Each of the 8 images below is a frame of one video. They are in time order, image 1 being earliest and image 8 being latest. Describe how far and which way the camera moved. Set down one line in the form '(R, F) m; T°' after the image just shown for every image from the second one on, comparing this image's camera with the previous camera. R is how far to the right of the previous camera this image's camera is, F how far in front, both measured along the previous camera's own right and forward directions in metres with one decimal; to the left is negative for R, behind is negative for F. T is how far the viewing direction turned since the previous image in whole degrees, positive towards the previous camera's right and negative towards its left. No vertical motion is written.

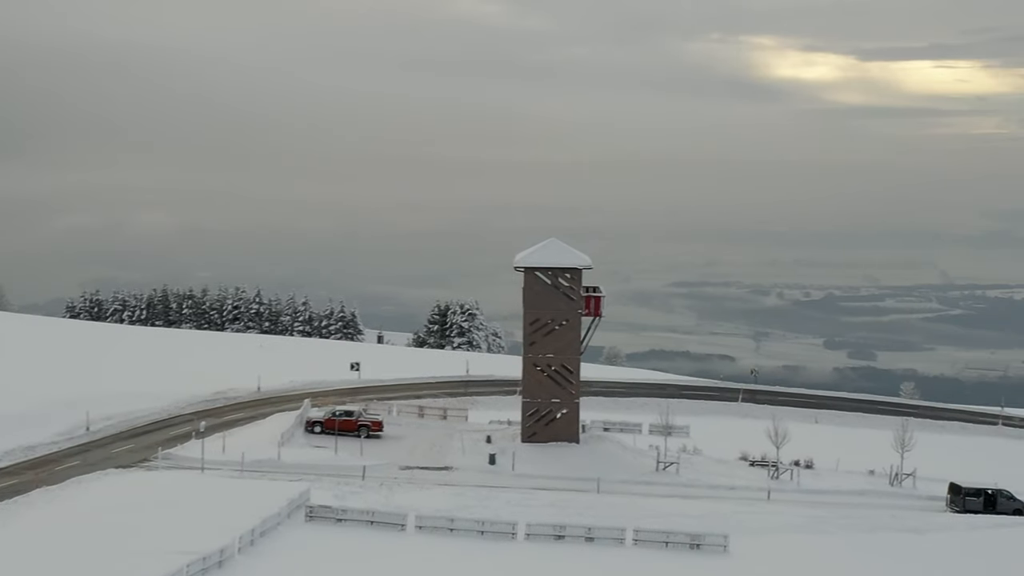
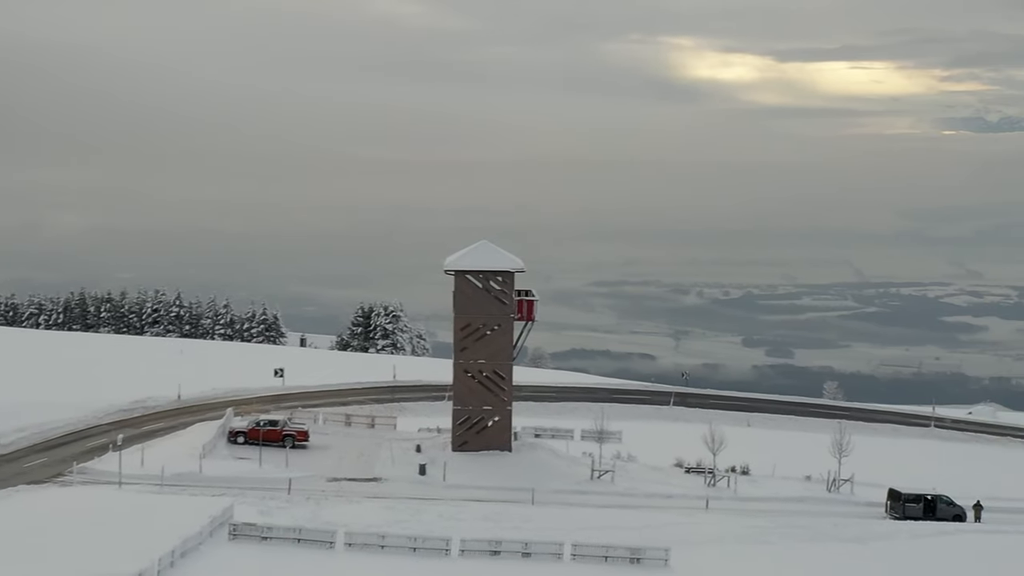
(-0.2, +1.3) m; +3°
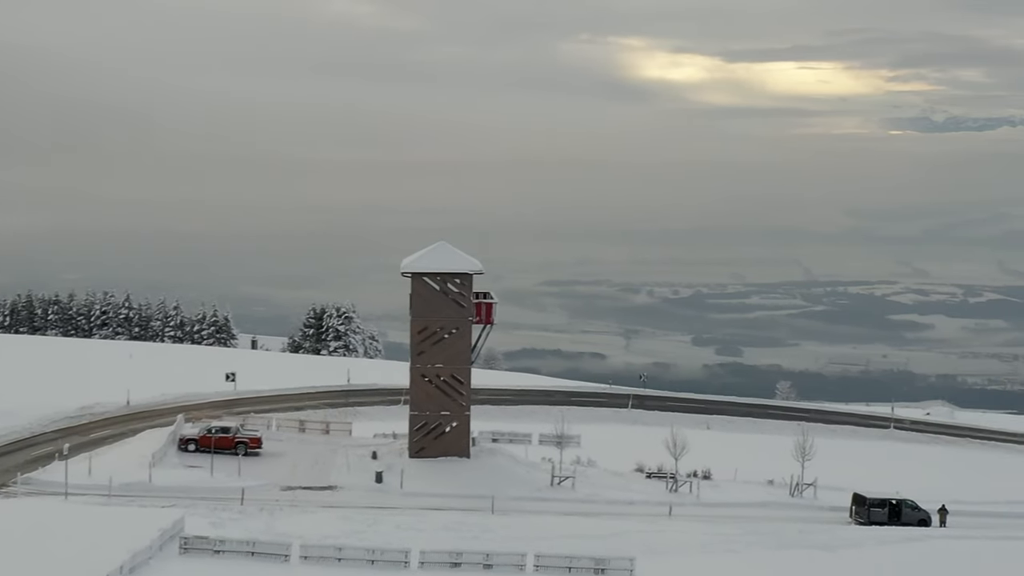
(-0.2, +0.9) m; +2°
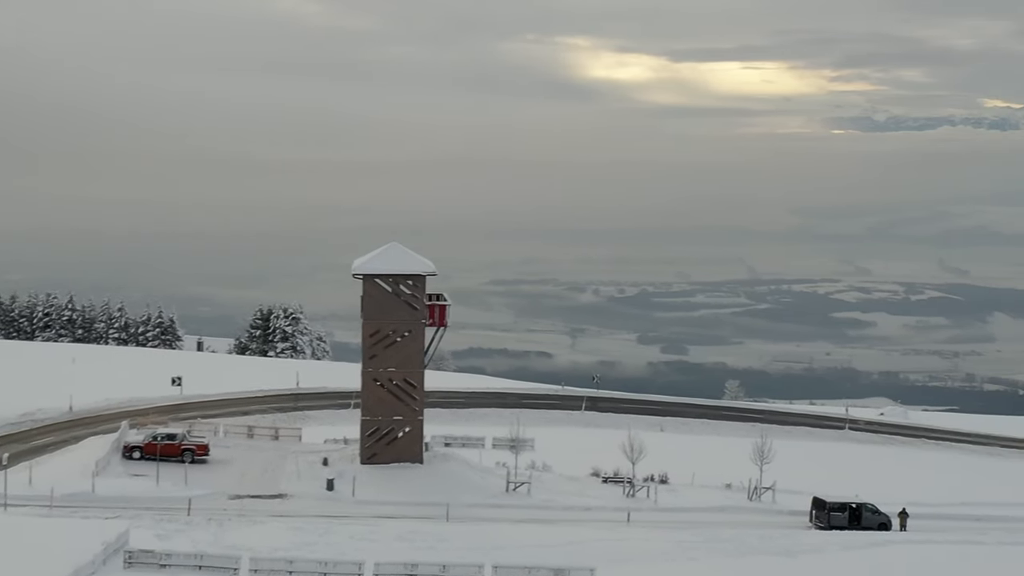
(-0.2, +0.9) m; +2°
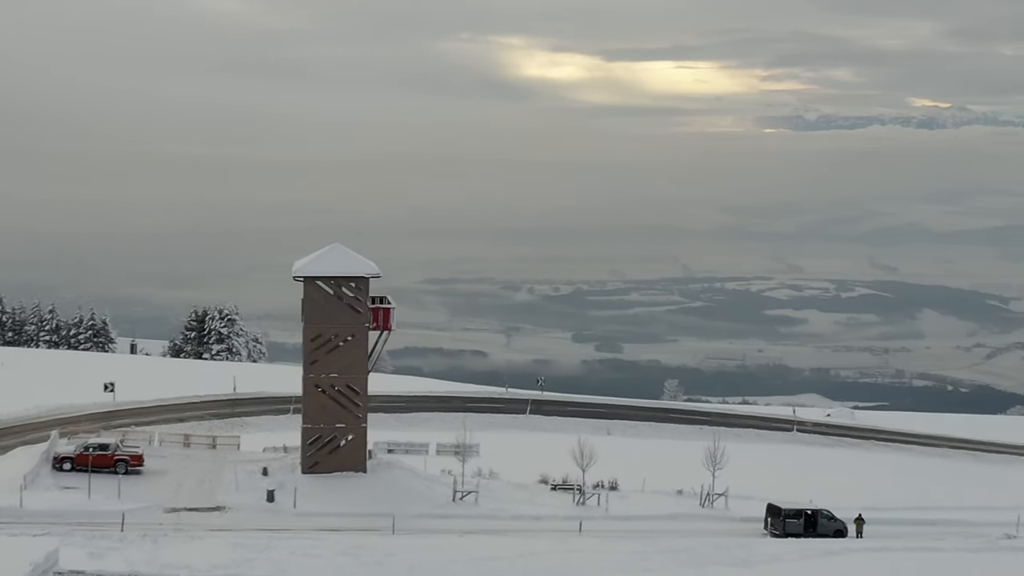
(-0.3, +1.3) m; +2°
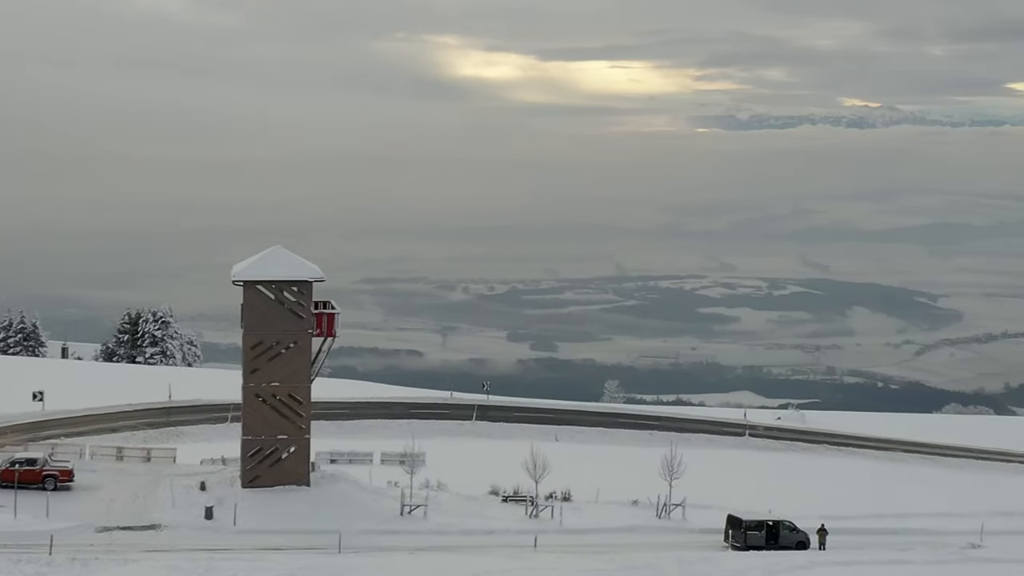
(-0.3, +1.7) m; +2°
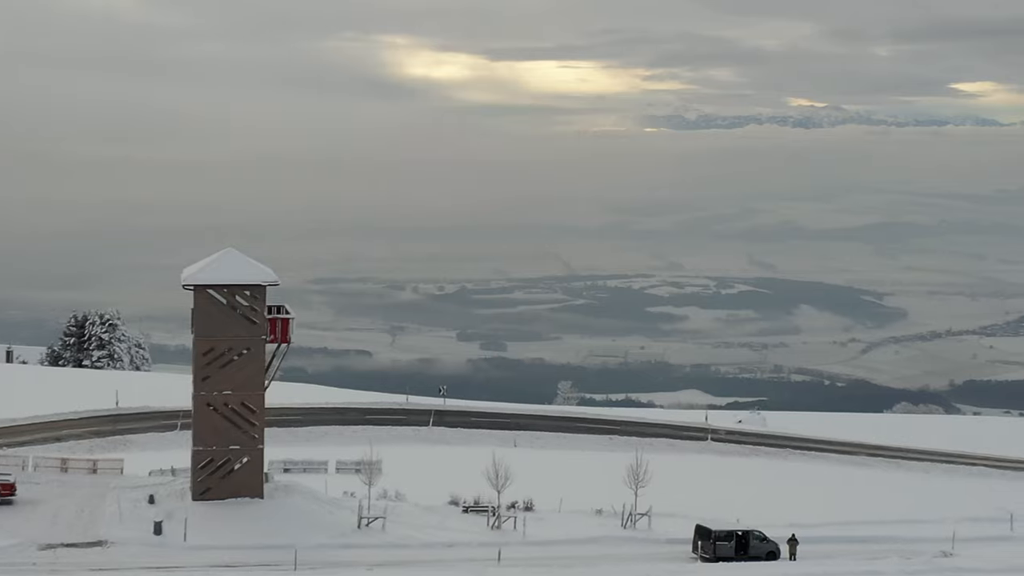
(-0.3, +1.3) m; +2°
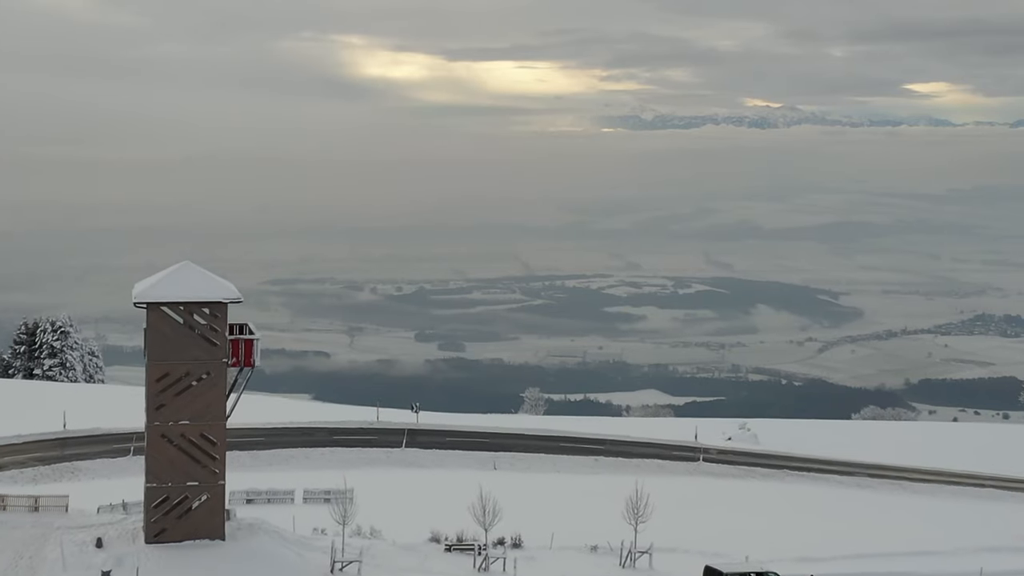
(-0.6, +3.8) m; +1°
